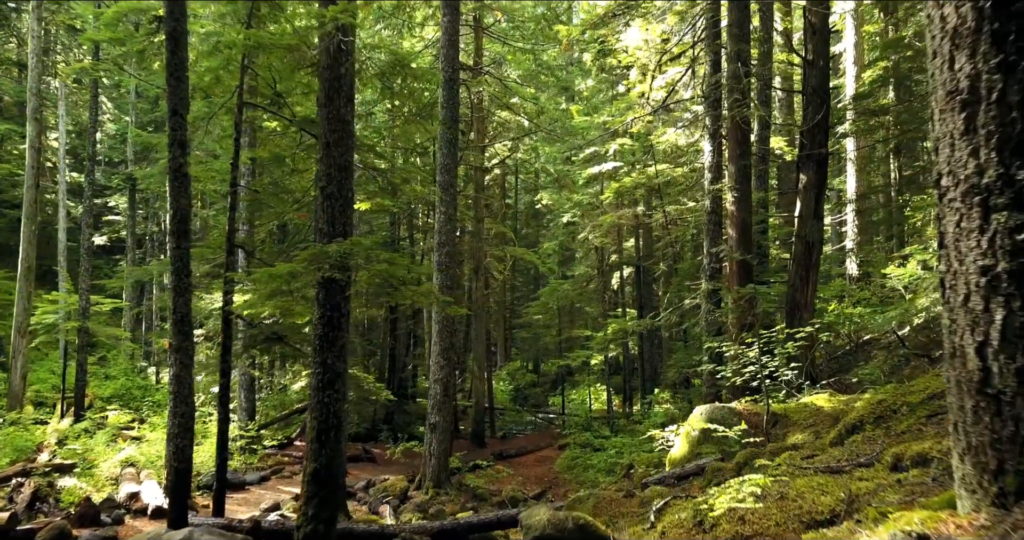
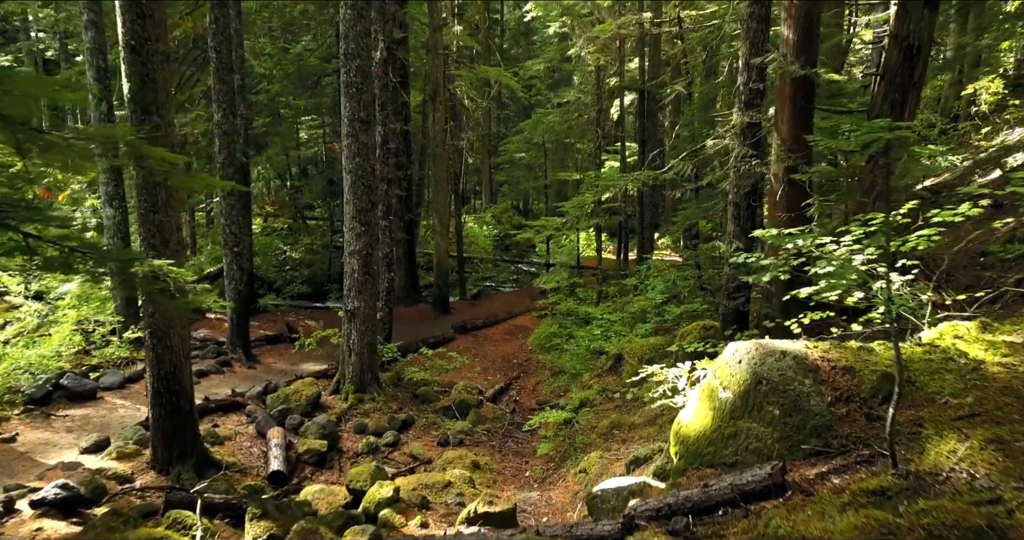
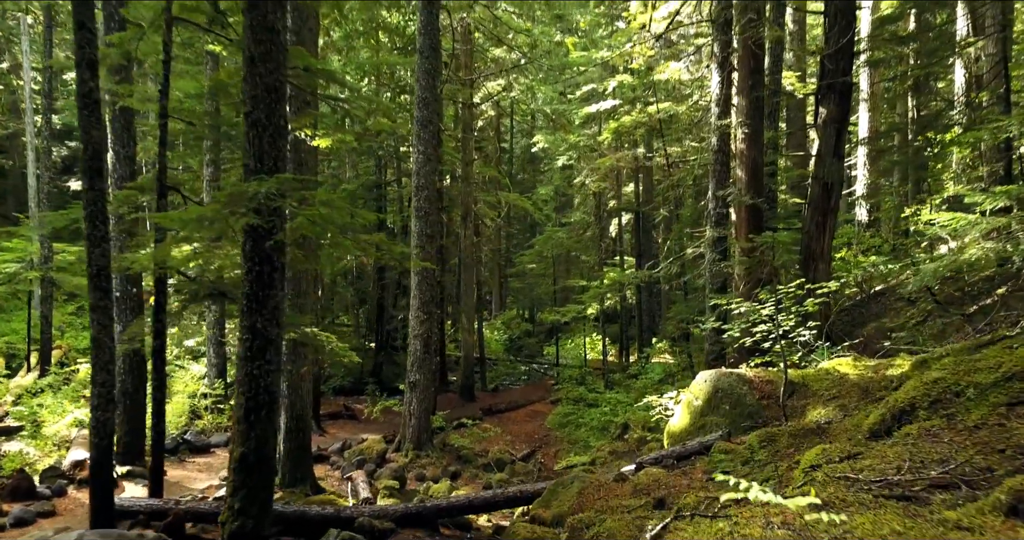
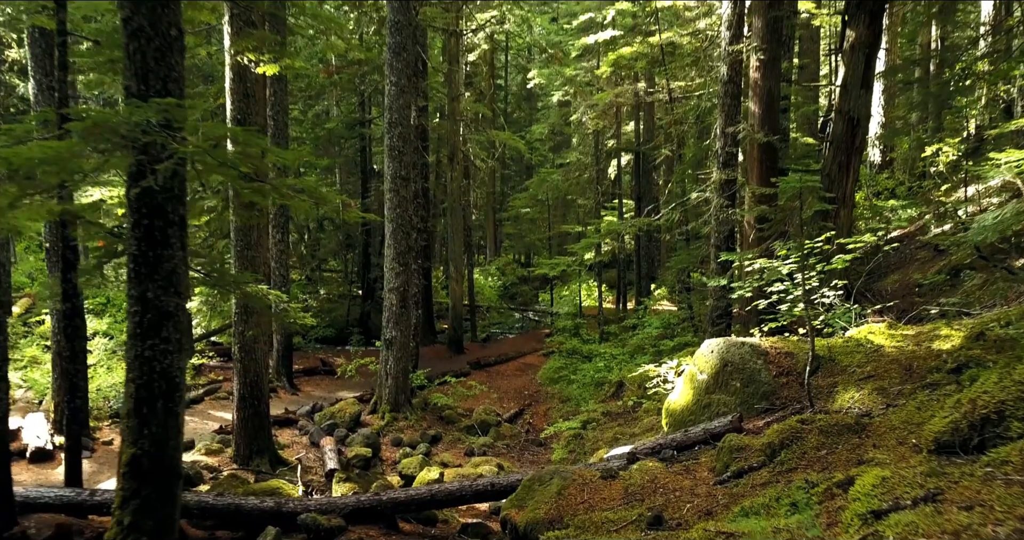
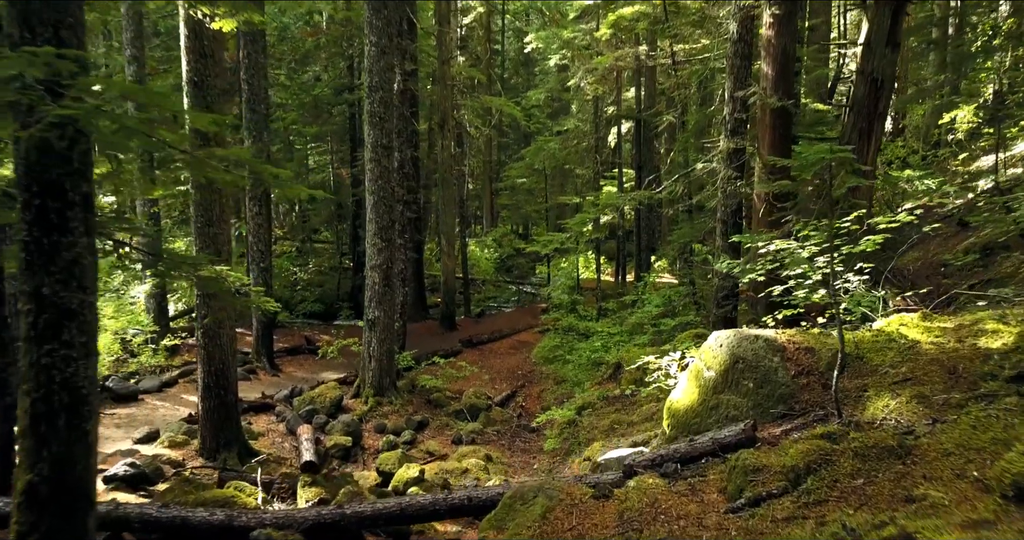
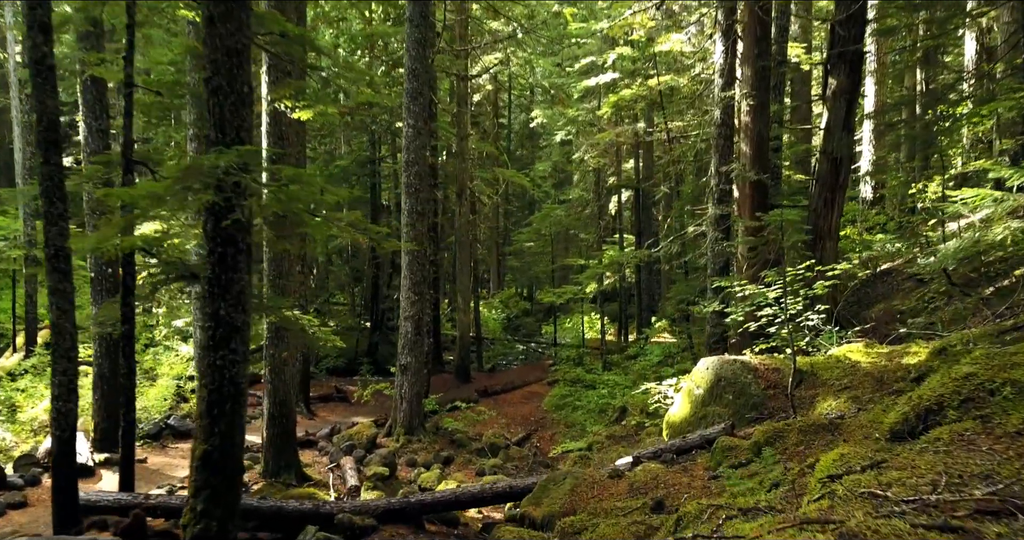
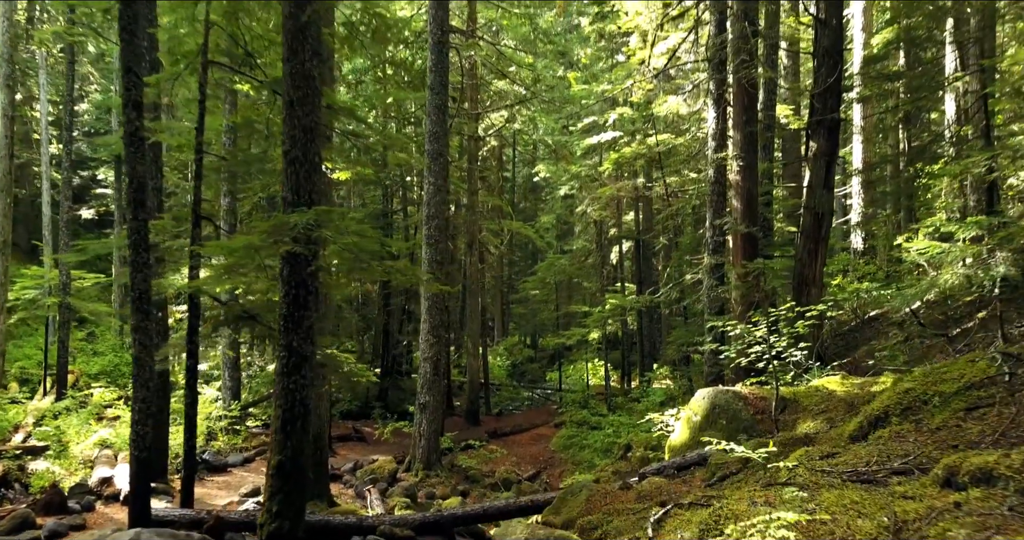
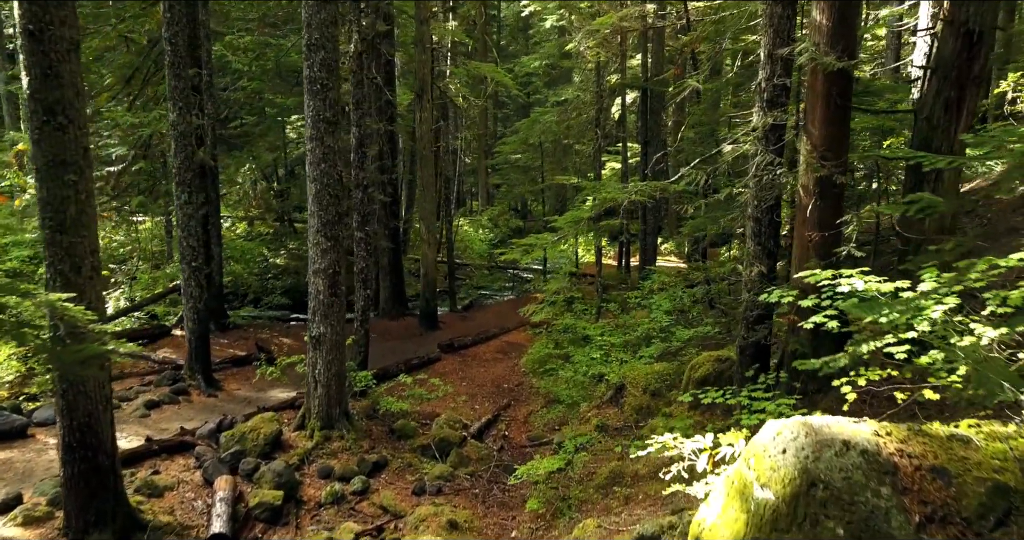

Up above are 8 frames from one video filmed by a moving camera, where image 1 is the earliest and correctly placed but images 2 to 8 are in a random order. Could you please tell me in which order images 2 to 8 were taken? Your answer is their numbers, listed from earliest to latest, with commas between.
7, 3, 6, 4, 5, 2, 8
